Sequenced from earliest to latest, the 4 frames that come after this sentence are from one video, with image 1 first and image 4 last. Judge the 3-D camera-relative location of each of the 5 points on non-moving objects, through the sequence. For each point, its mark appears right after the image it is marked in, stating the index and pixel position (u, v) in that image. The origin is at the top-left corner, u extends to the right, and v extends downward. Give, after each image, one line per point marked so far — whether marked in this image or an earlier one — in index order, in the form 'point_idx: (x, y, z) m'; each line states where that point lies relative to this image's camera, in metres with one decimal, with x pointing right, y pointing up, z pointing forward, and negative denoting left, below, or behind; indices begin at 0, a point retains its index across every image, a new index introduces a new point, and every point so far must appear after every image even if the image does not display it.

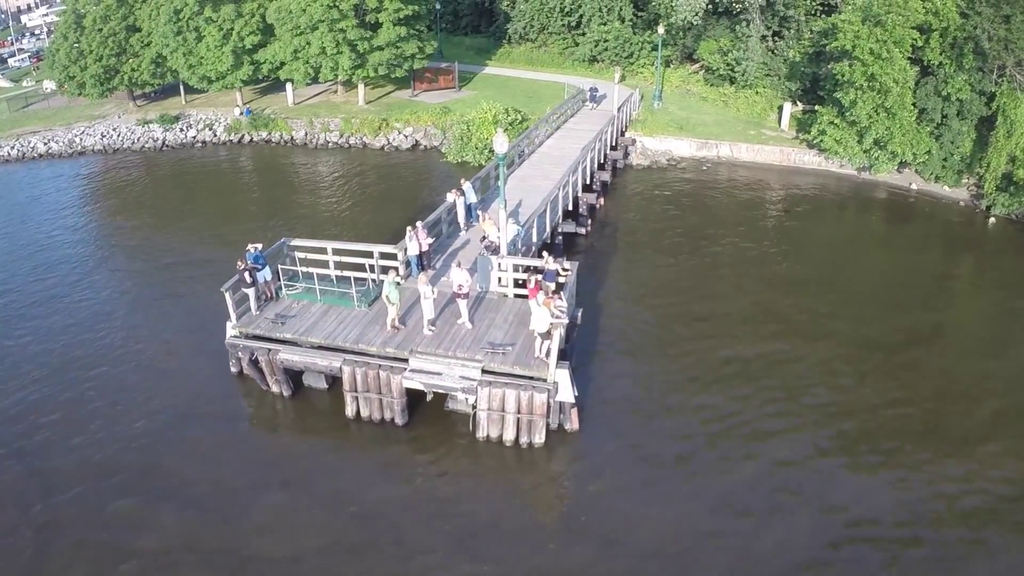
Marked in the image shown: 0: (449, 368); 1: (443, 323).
0: (-1.5, -1.9, +17.7) m
1: (-1.7, -0.9, +18.9) m
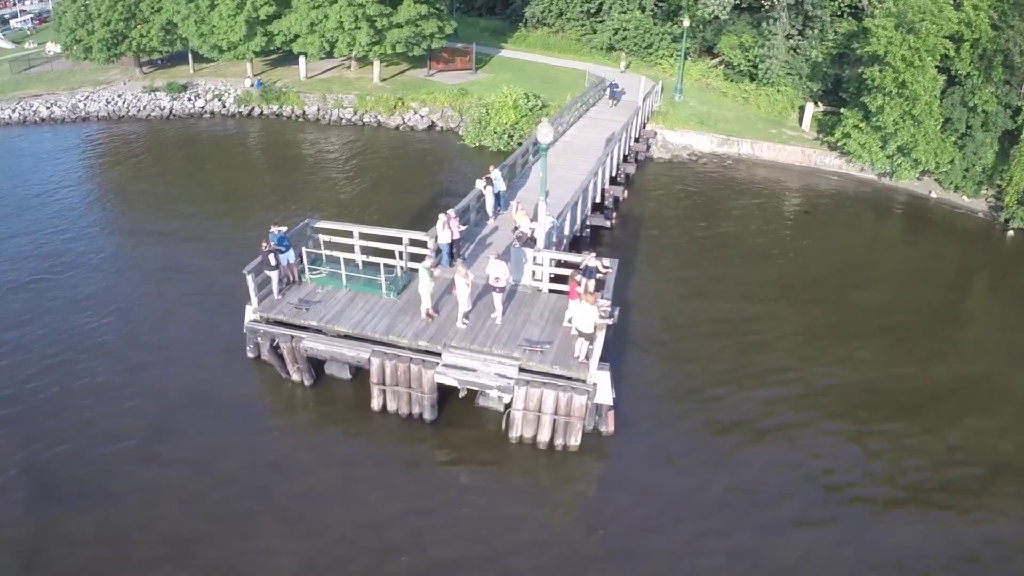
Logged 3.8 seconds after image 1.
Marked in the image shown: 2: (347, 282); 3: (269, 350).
0: (-0.6, -1.7, +17.0) m
1: (-0.8, -0.7, +18.2) m
2: (-4.2, +0.1, +19.4) m
3: (-6.0, -1.5, +18.9) m
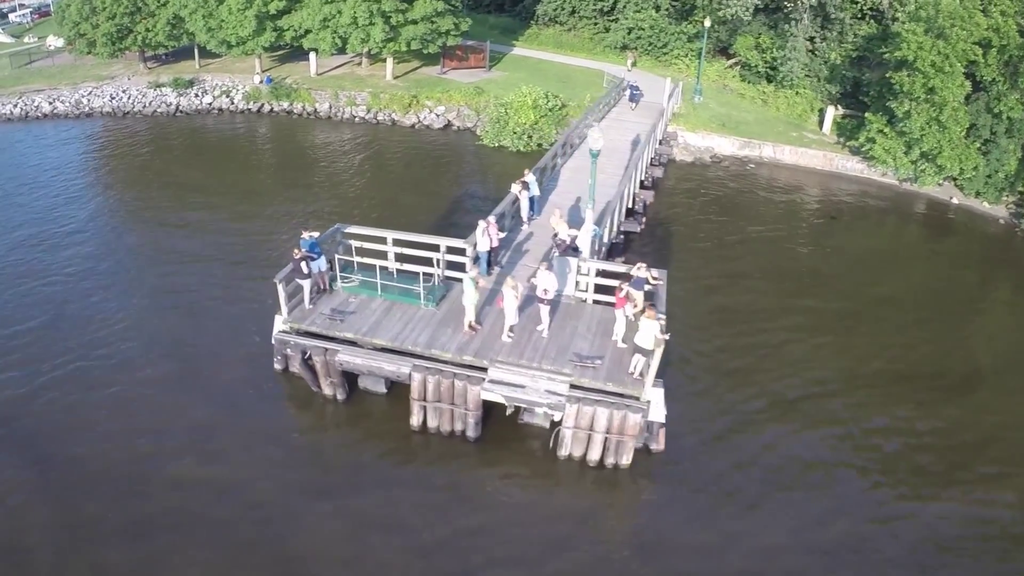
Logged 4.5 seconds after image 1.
0: (+0.4, -2.0, +16.2) m
1: (+0.2, -0.9, +17.4) m
2: (-3.1, -0.1, +18.5) m
3: (-5.0, -1.7, +18.0) m
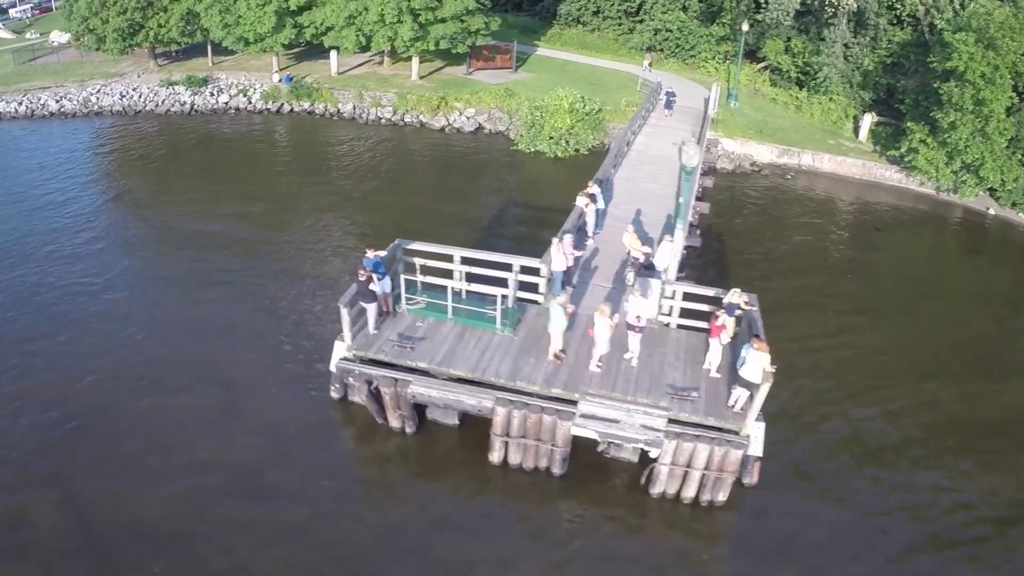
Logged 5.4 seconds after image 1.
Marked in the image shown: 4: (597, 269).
0: (+2.3, -2.5, +14.9) m
1: (+2.0, -1.5, +16.1) m
2: (-1.4, -0.6, +17.1) m
3: (-3.2, -2.3, +16.5) m
4: (+2.0, +0.5, +19.0) m
